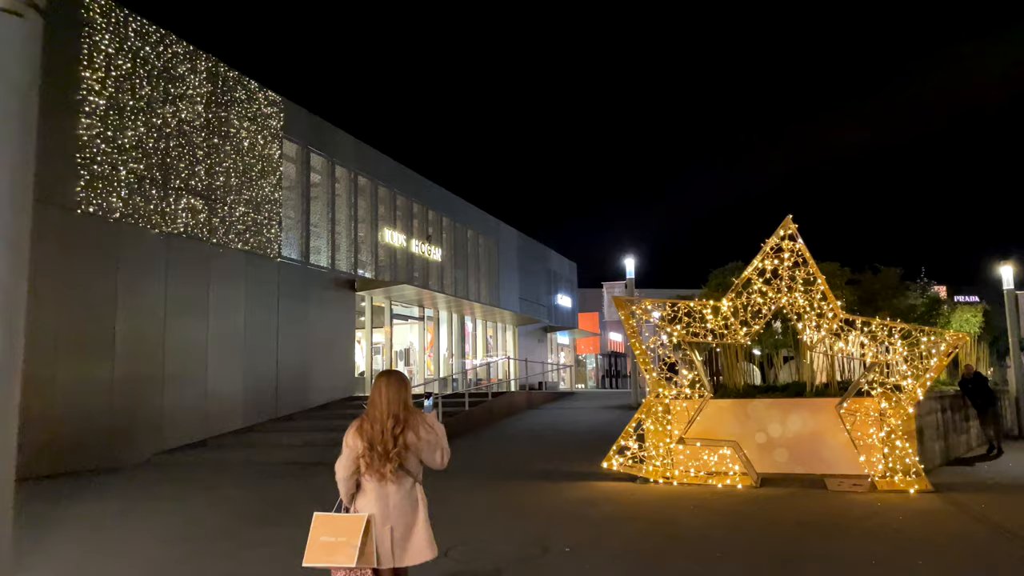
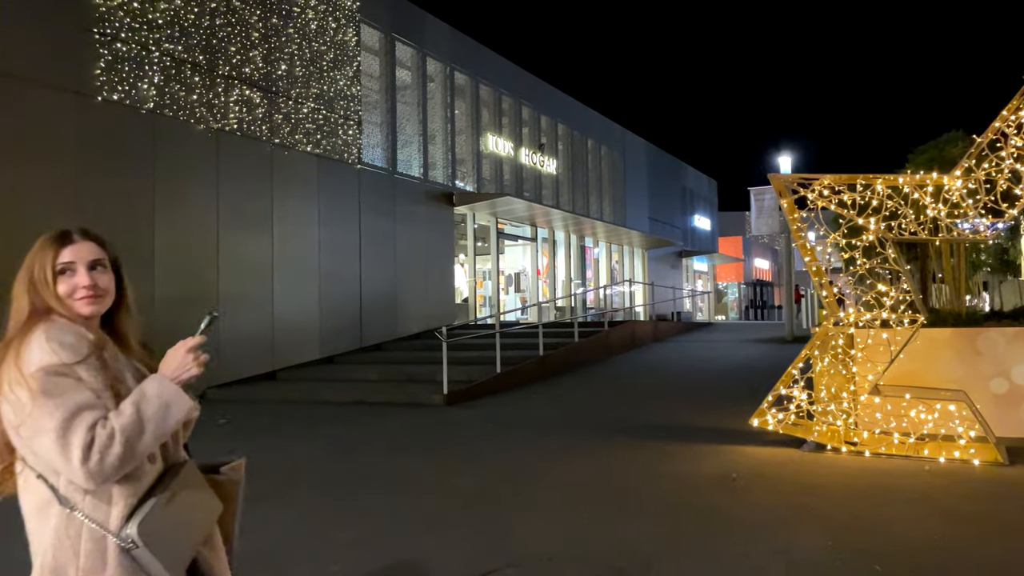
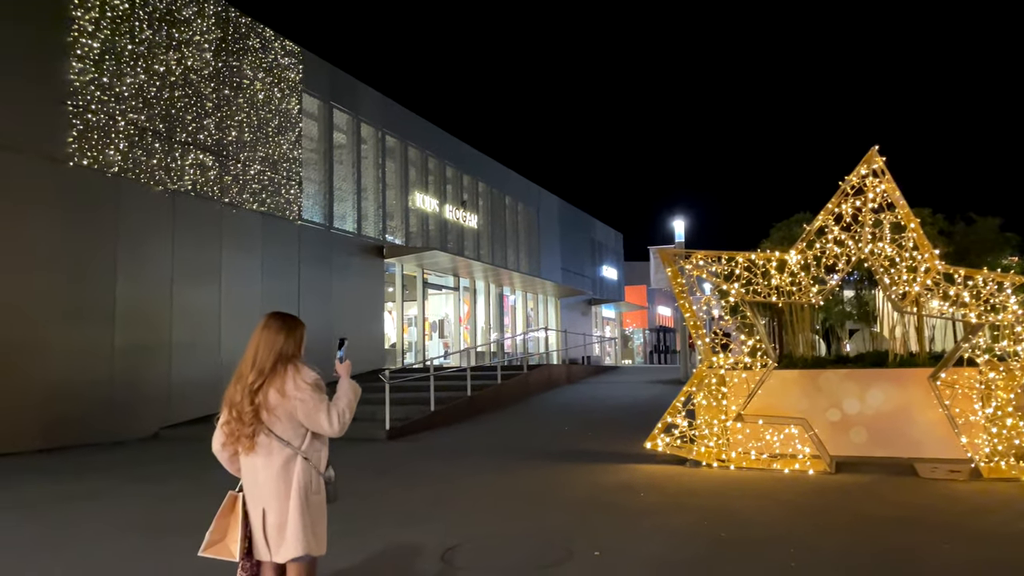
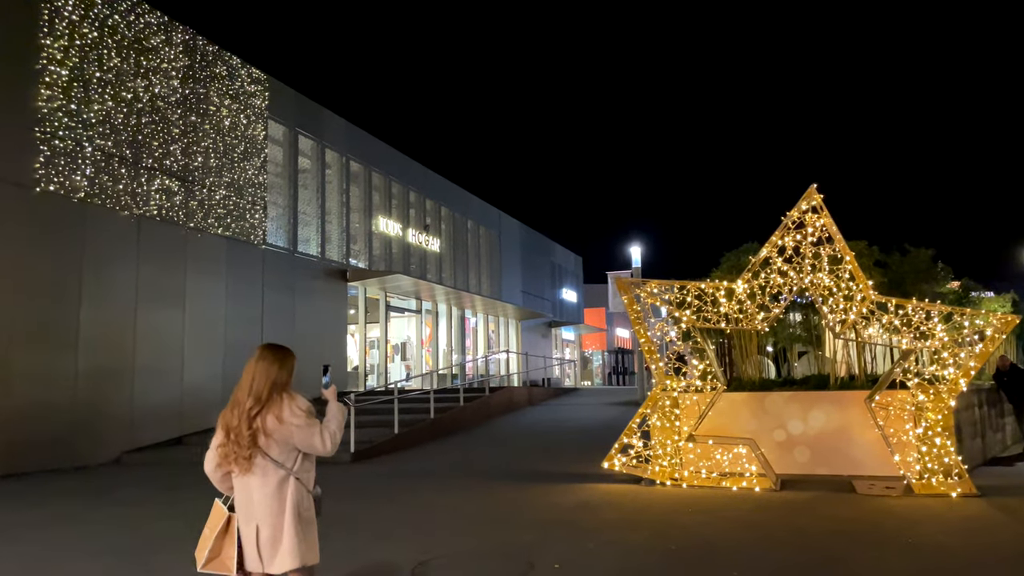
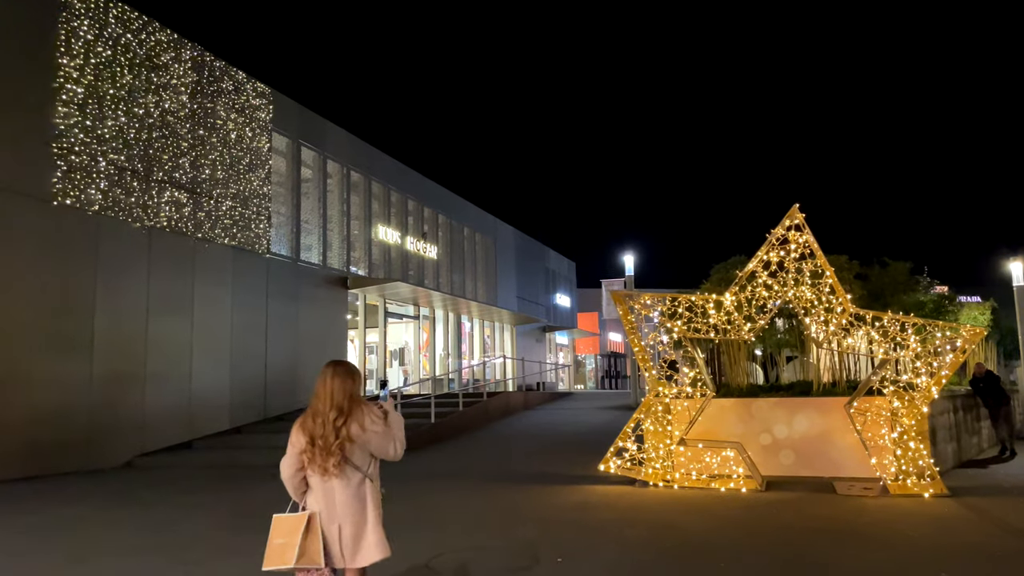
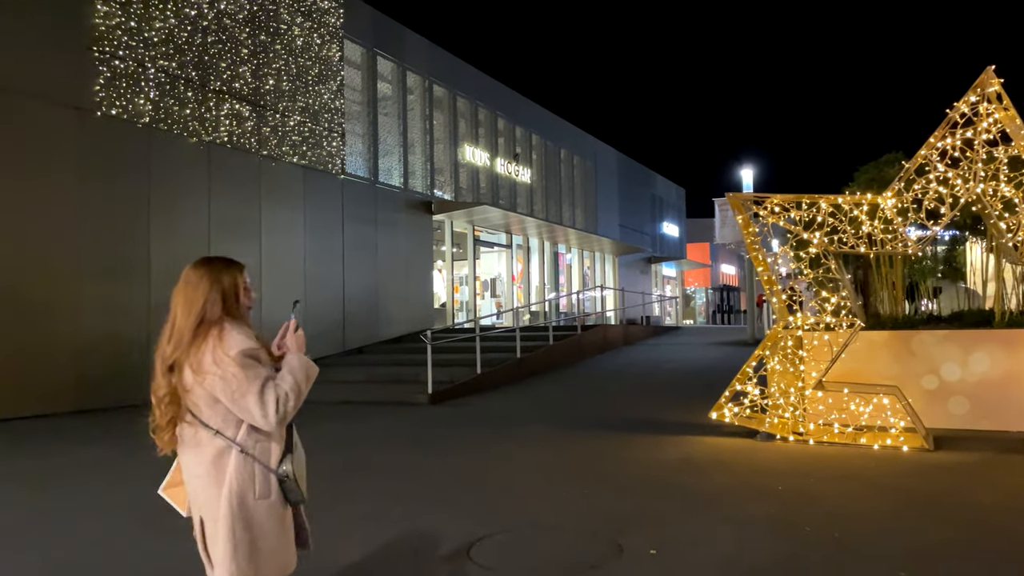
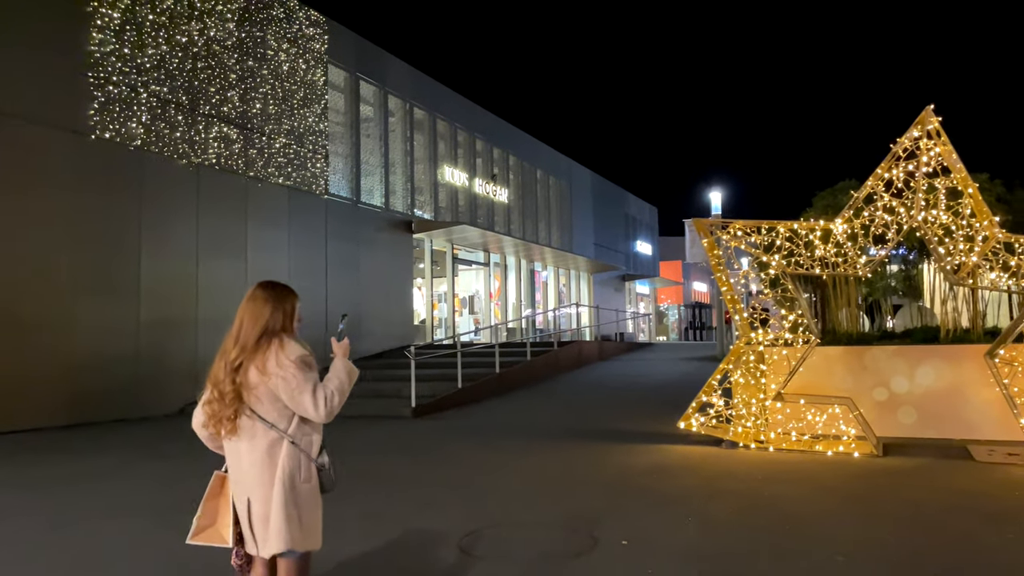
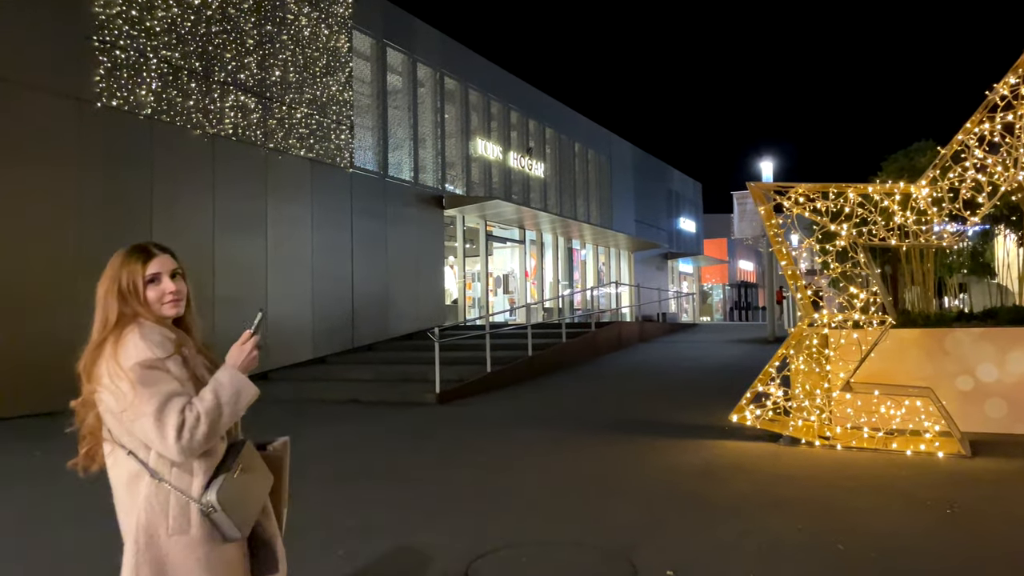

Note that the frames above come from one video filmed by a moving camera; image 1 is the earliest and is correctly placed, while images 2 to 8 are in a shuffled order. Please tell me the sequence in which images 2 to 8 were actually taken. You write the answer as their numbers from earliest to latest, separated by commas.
5, 4, 3, 7, 6, 8, 2
